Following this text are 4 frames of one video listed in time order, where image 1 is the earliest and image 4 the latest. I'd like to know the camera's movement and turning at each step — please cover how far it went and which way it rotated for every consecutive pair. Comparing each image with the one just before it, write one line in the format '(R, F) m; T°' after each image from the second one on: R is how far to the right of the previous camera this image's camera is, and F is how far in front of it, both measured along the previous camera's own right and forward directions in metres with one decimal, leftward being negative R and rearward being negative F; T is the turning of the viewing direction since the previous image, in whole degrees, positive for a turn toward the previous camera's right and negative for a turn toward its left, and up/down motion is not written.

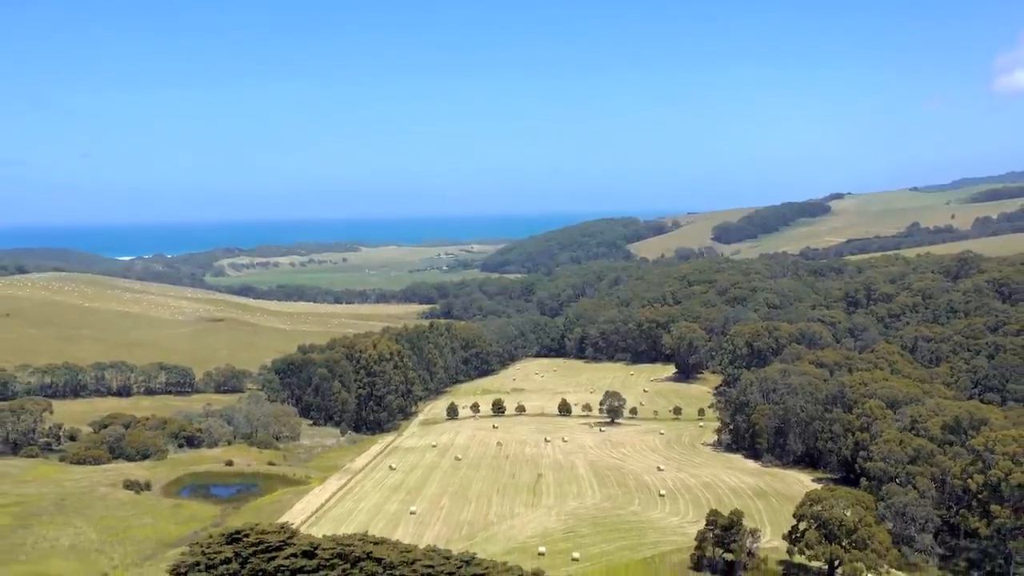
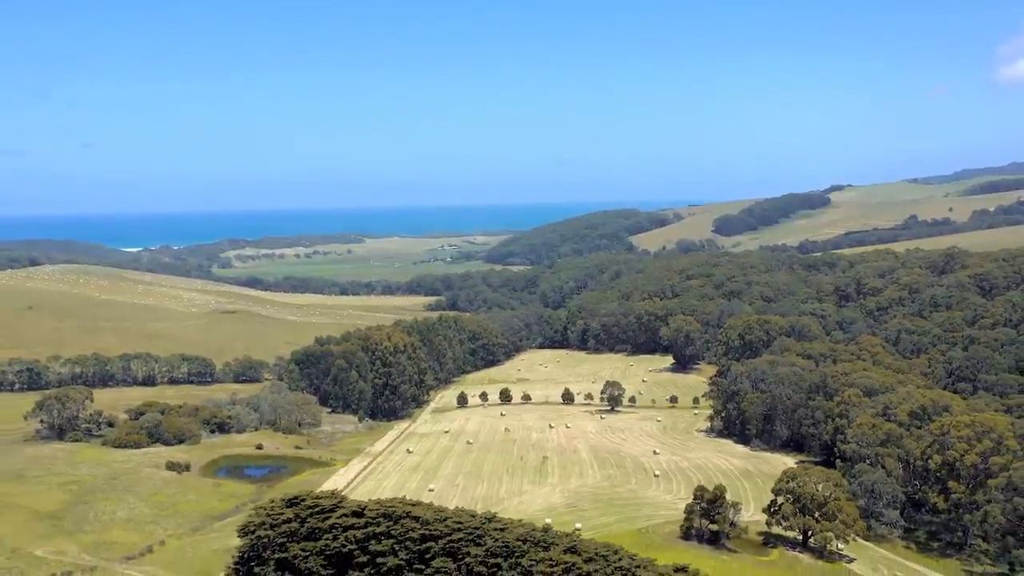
(-0.4, -5.1) m; 0°
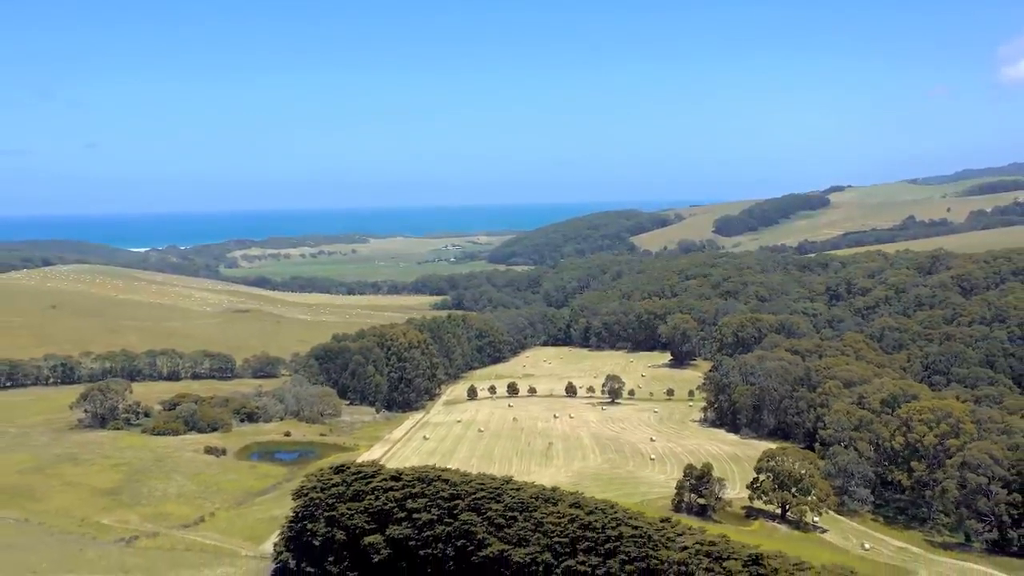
(-0.5, -5.7) m; 0°
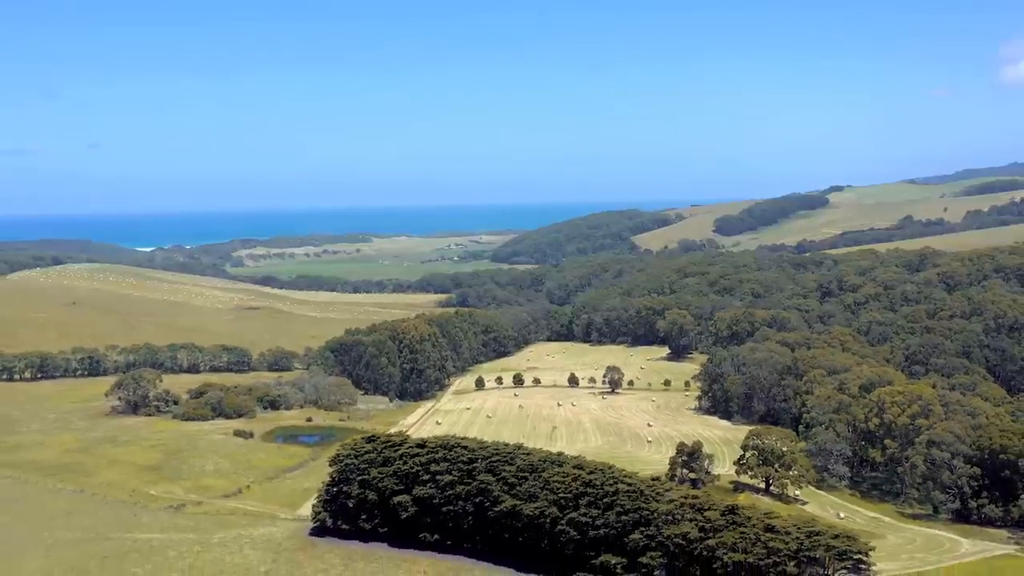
(-0.4, -5.1) m; 0°
